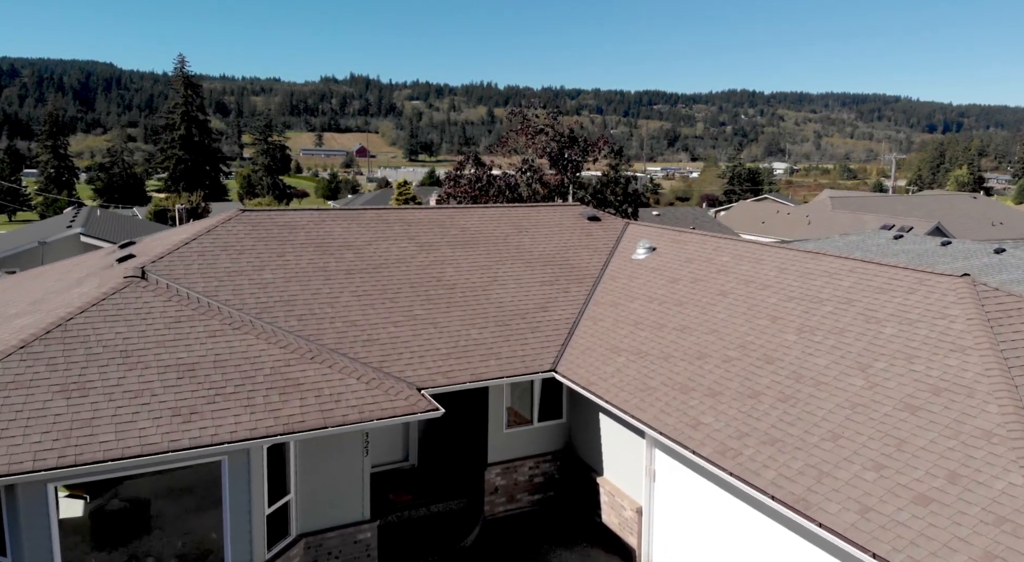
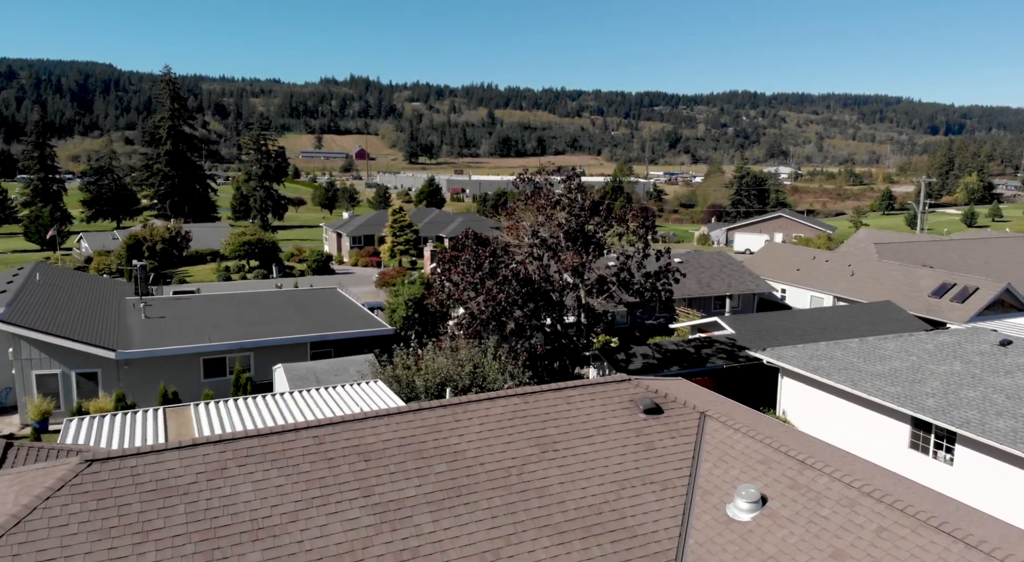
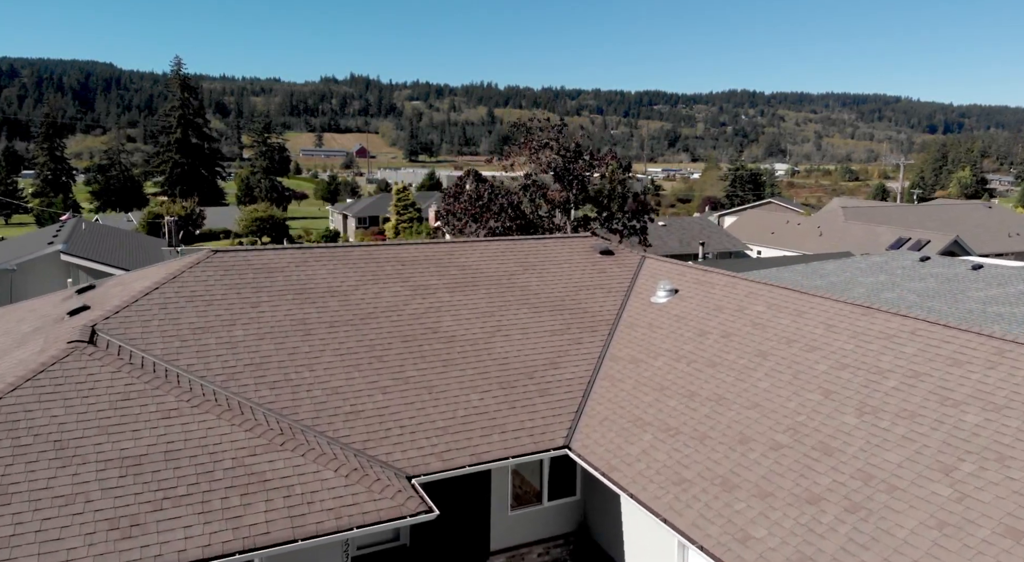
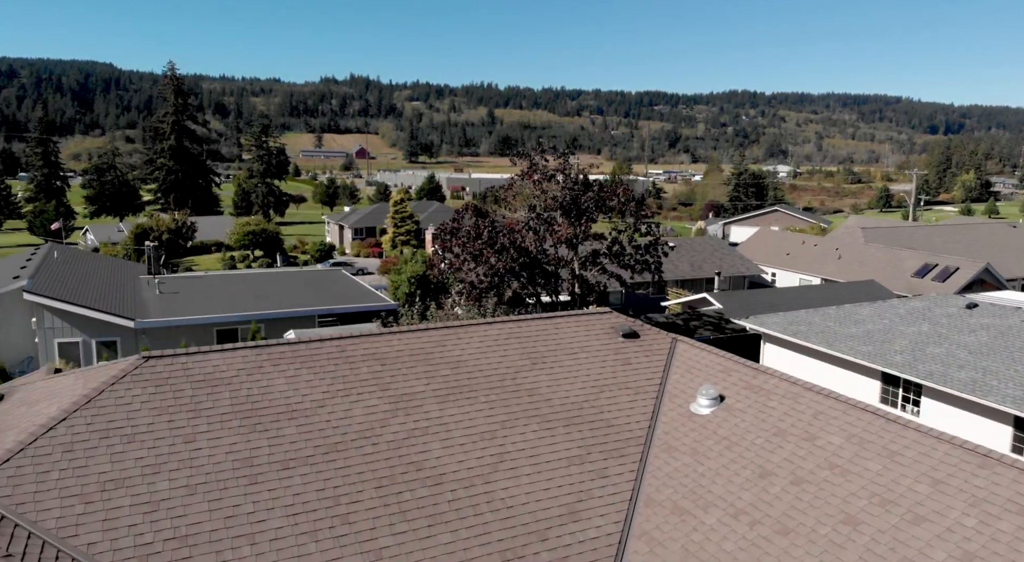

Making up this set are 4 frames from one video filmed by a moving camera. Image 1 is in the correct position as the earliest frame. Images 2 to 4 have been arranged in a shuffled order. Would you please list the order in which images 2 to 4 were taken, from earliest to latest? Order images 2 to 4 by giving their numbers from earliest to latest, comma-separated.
3, 4, 2
